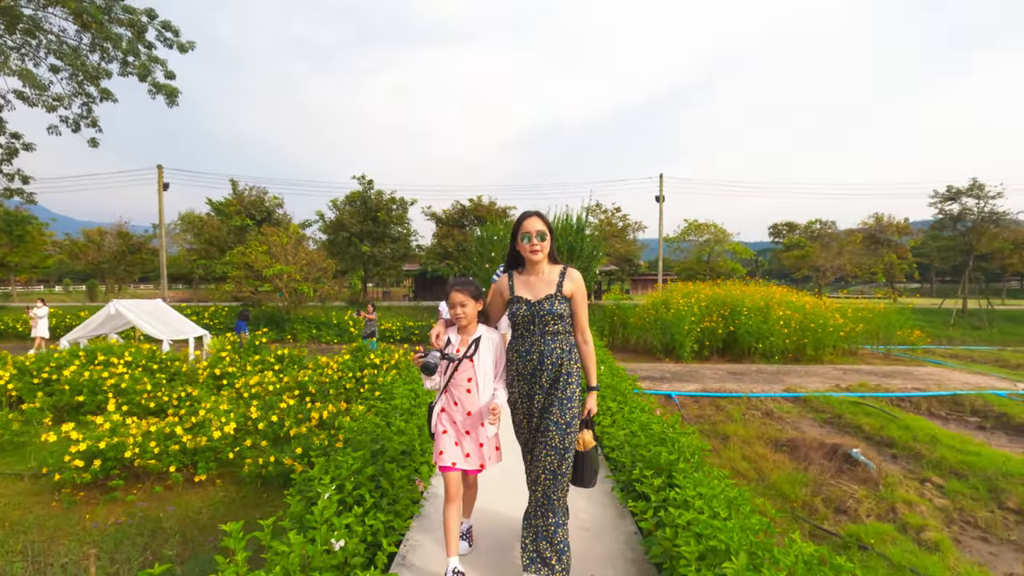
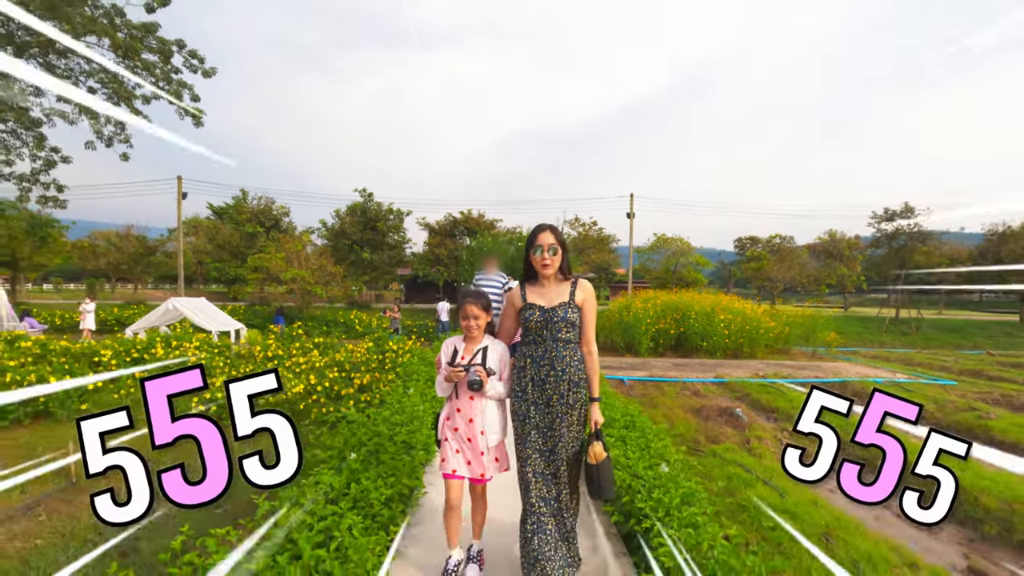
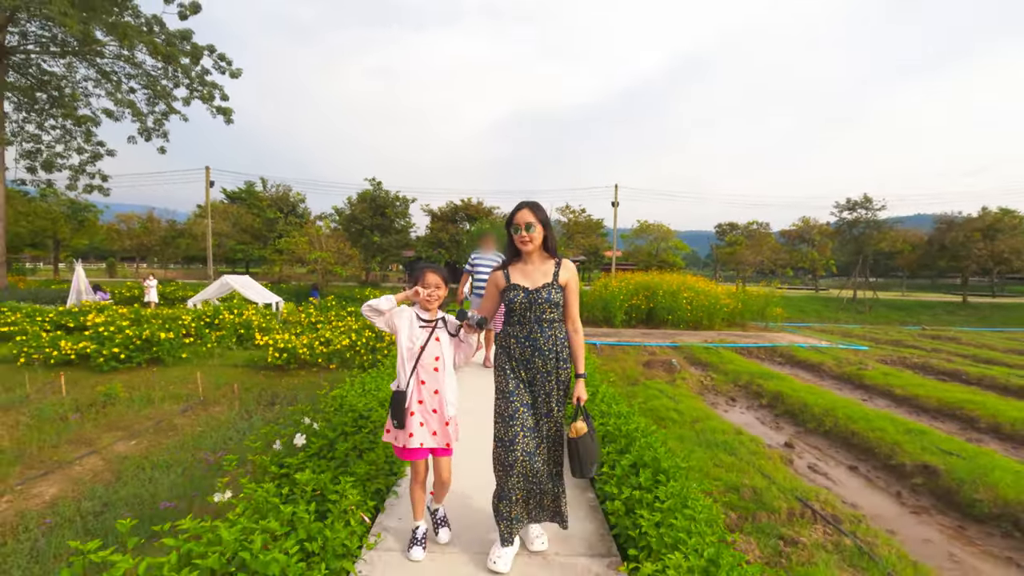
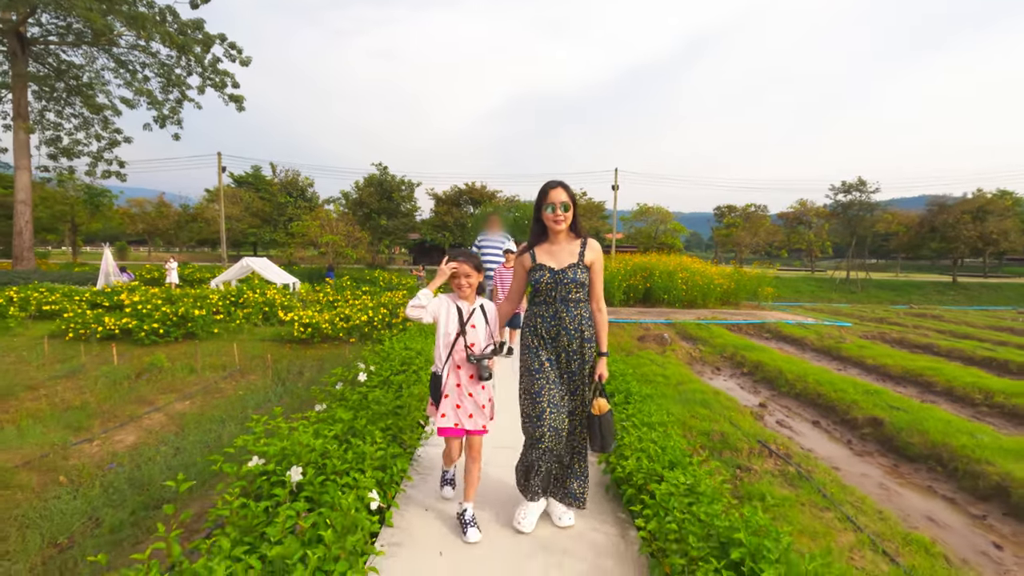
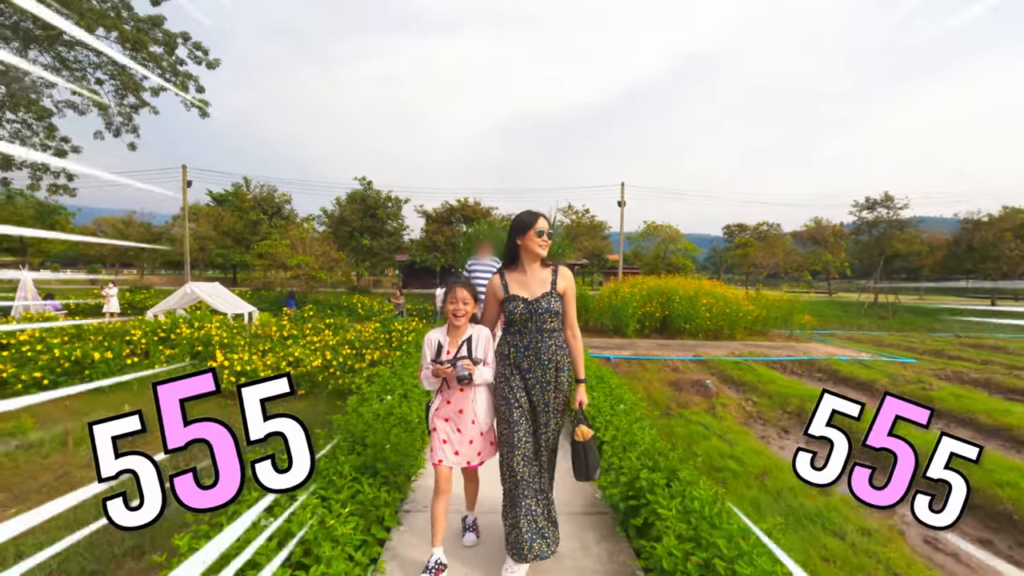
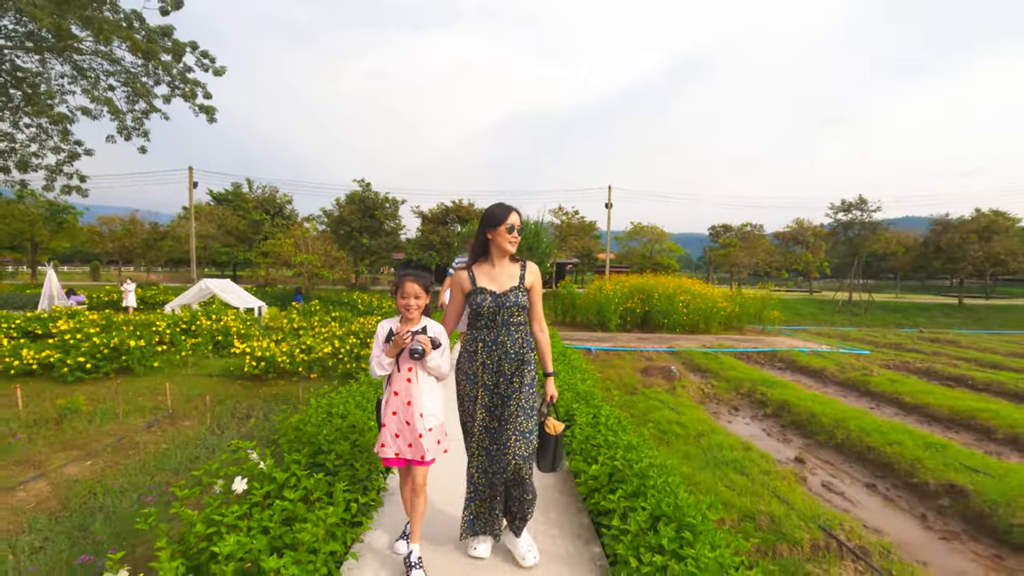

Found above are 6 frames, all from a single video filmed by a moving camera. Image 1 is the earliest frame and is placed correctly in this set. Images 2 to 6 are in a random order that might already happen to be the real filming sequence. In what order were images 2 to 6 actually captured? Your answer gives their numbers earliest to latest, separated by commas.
2, 5, 6, 3, 4
